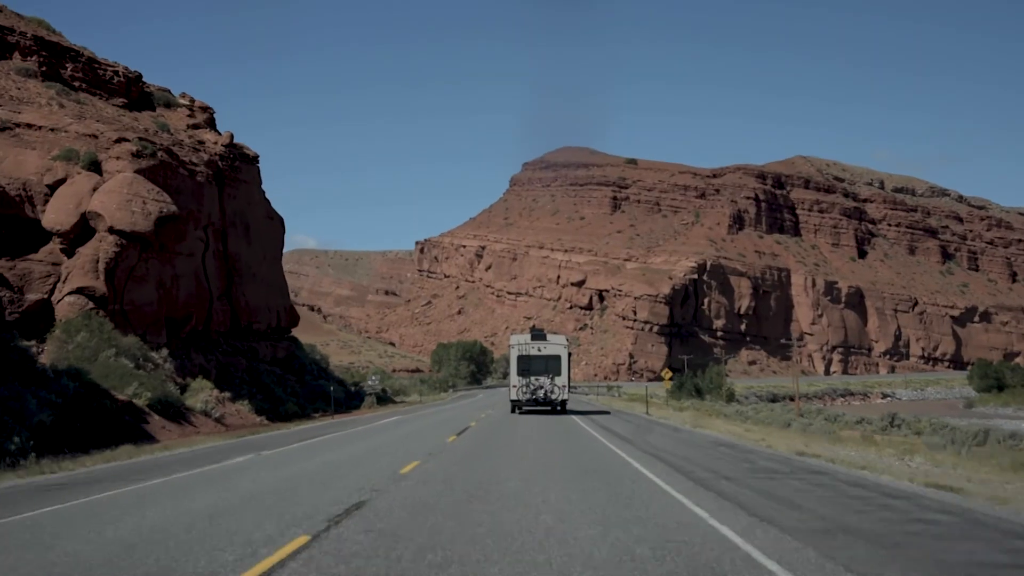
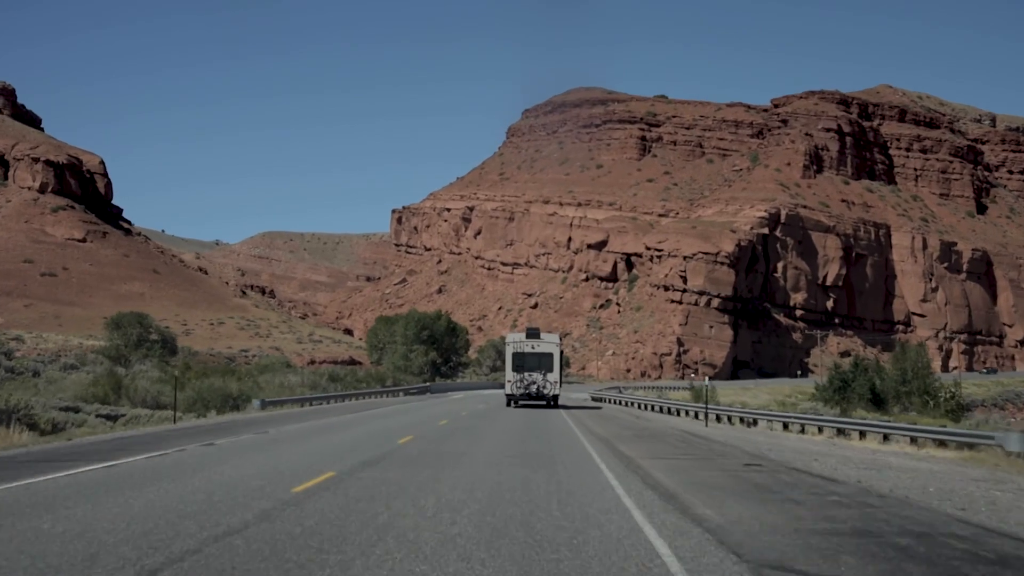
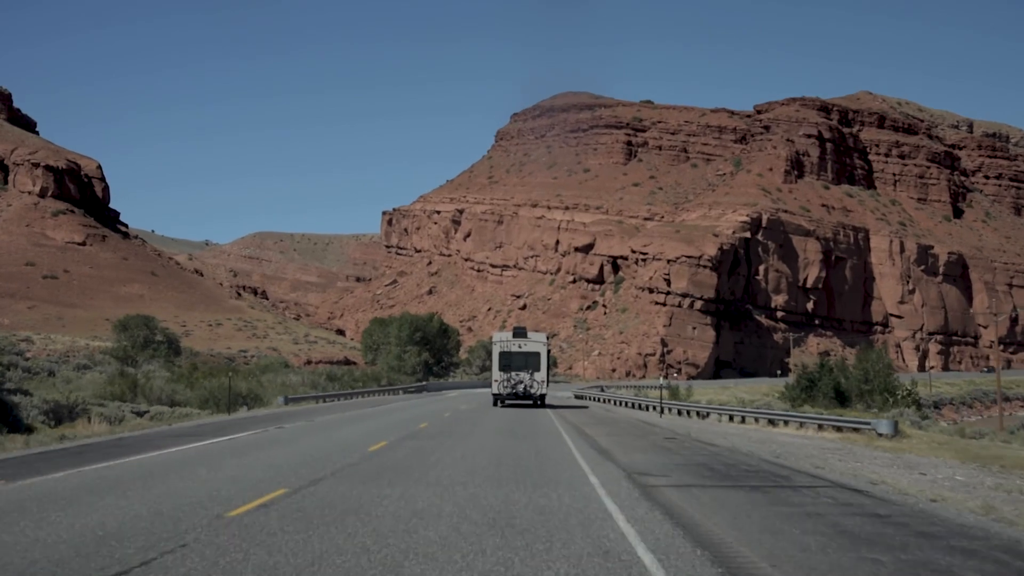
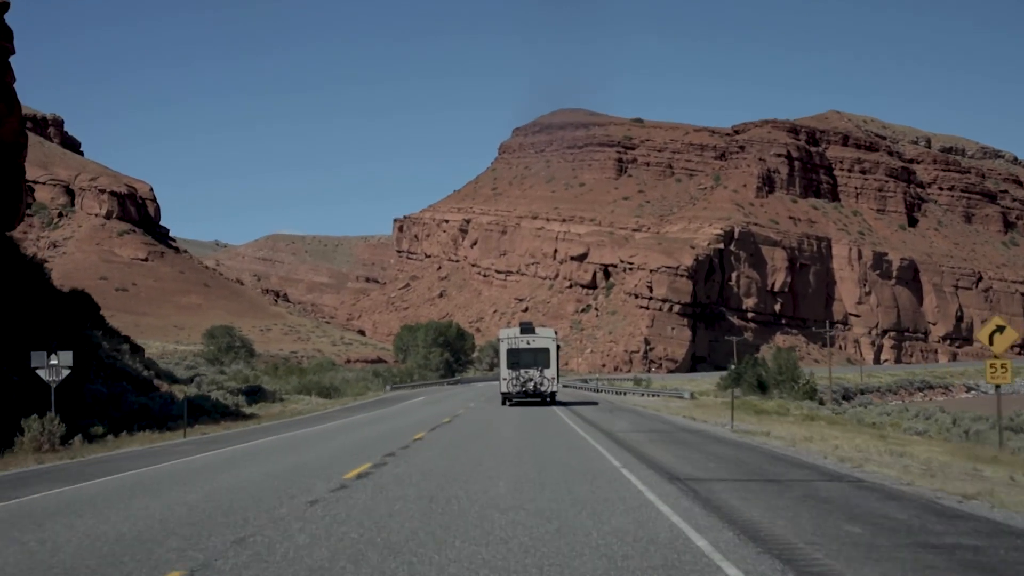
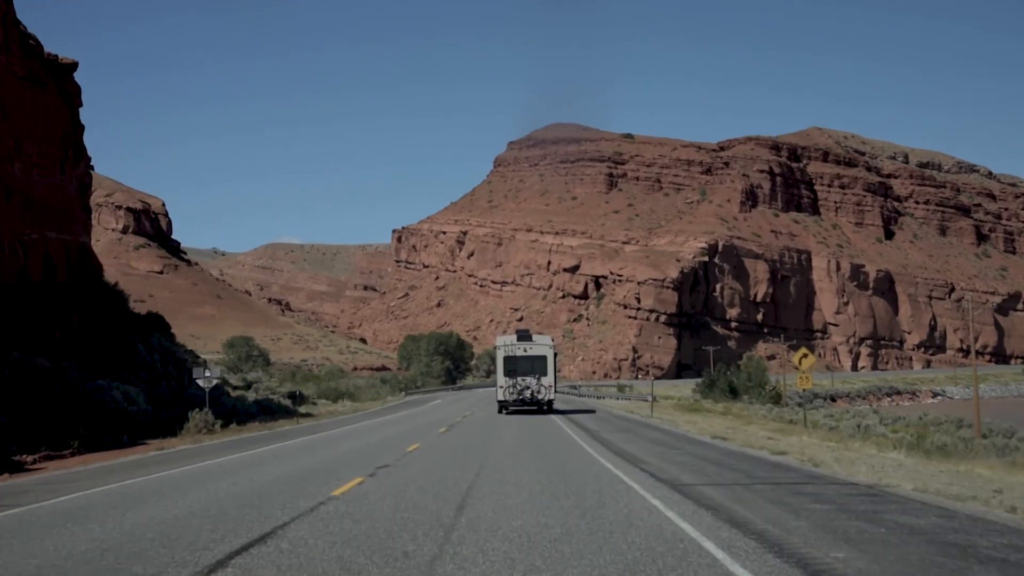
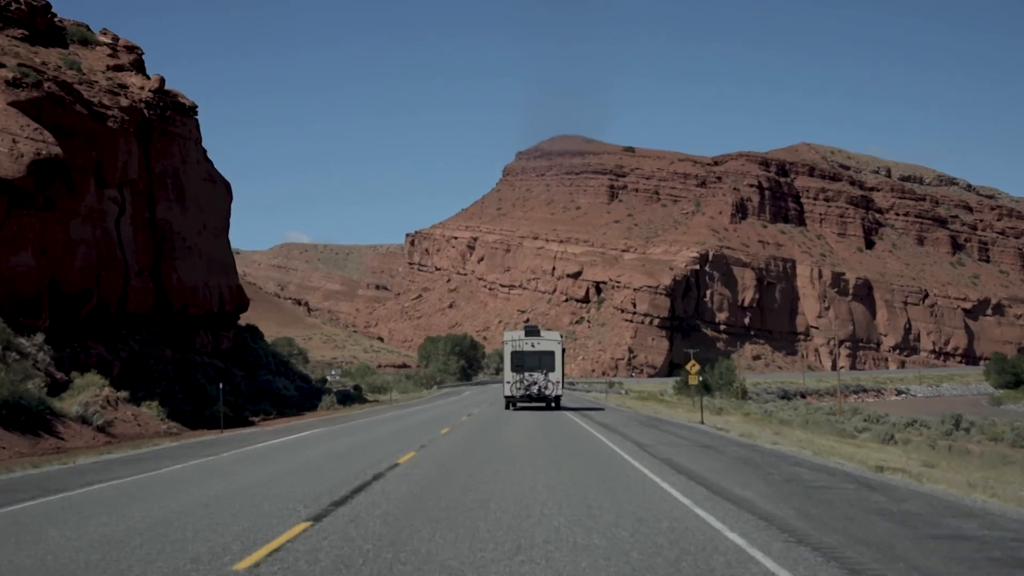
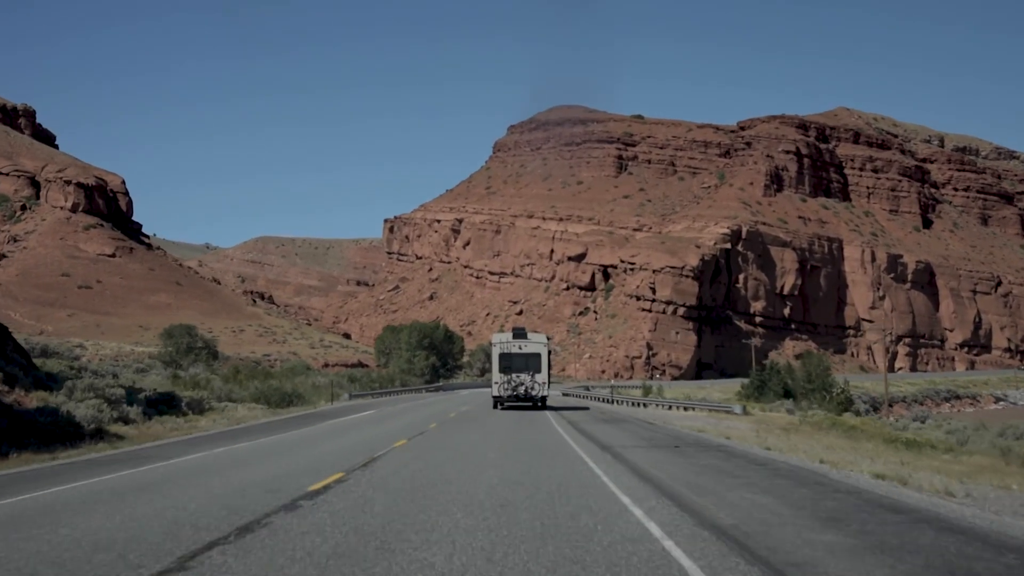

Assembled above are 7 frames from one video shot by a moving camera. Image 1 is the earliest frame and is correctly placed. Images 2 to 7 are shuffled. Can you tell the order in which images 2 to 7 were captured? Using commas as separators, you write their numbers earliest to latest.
6, 5, 4, 7, 3, 2
